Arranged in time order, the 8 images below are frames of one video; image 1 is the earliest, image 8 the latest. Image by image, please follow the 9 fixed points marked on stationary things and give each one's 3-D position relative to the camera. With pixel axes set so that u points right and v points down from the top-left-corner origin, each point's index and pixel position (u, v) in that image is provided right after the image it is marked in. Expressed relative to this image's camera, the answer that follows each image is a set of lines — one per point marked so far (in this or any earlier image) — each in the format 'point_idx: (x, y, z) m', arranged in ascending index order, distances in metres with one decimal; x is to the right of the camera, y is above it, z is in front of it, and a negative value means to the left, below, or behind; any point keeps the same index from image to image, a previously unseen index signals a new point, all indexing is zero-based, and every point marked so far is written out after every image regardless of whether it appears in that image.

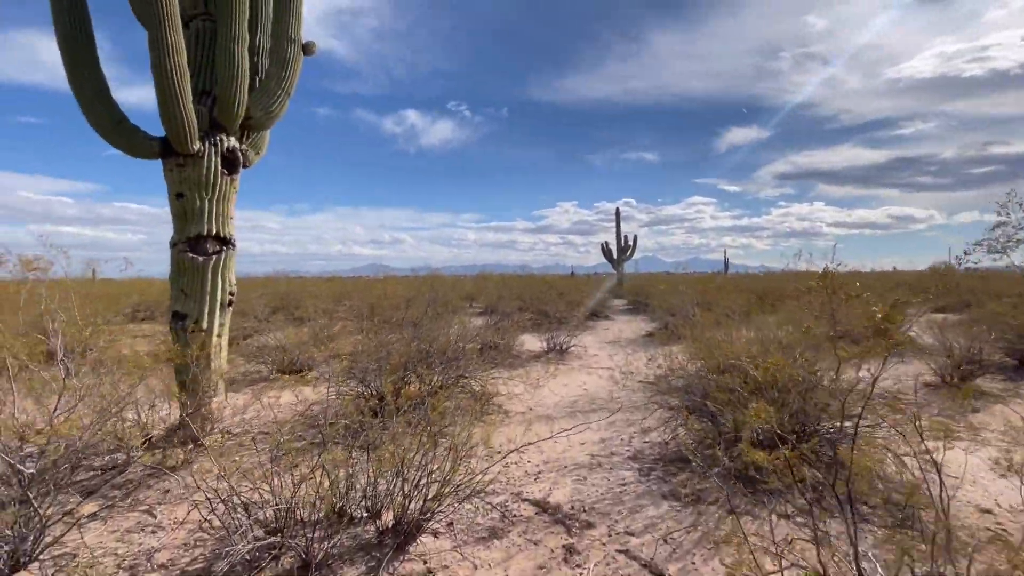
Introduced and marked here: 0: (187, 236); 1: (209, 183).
0: (-3.0, +0.5, +4.4) m
1: (-2.8, +1.0, +4.4) m
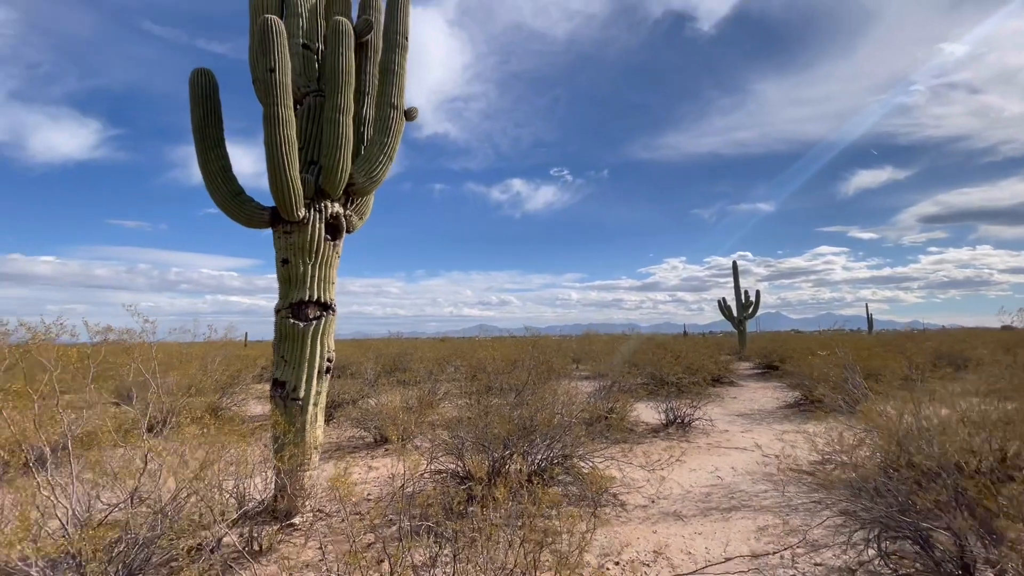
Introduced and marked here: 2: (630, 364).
0: (-2.0, -0.1, +4.4) m
1: (-1.8, +0.4, +4.4) m
2: (+3.4, -2.2, +13.9) m
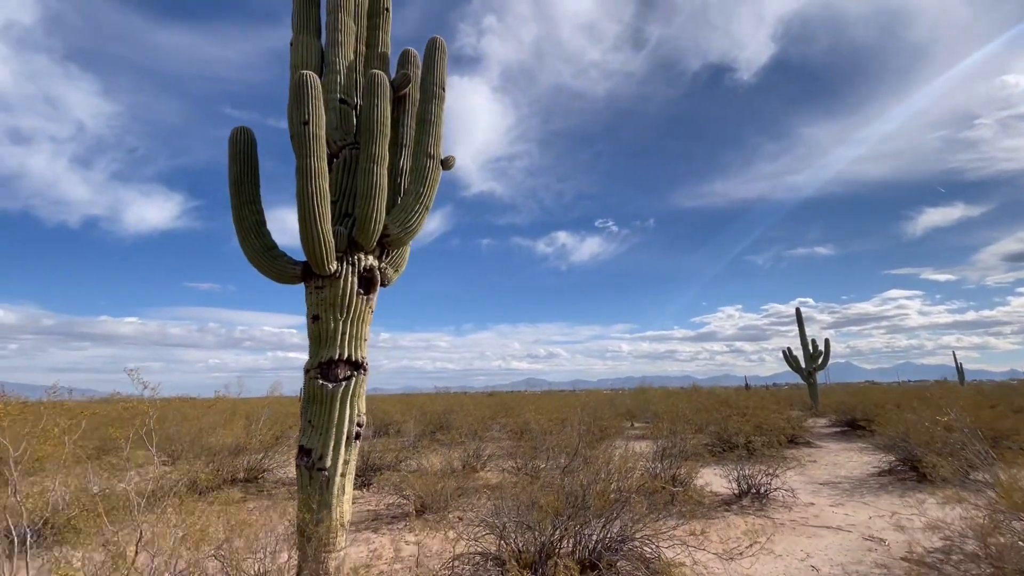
0: (-1.7, -0.6, +4.1) m
1: (-1.5, -0.1, +4.2) m
2: (+4.7, -3.6, +12.8) m
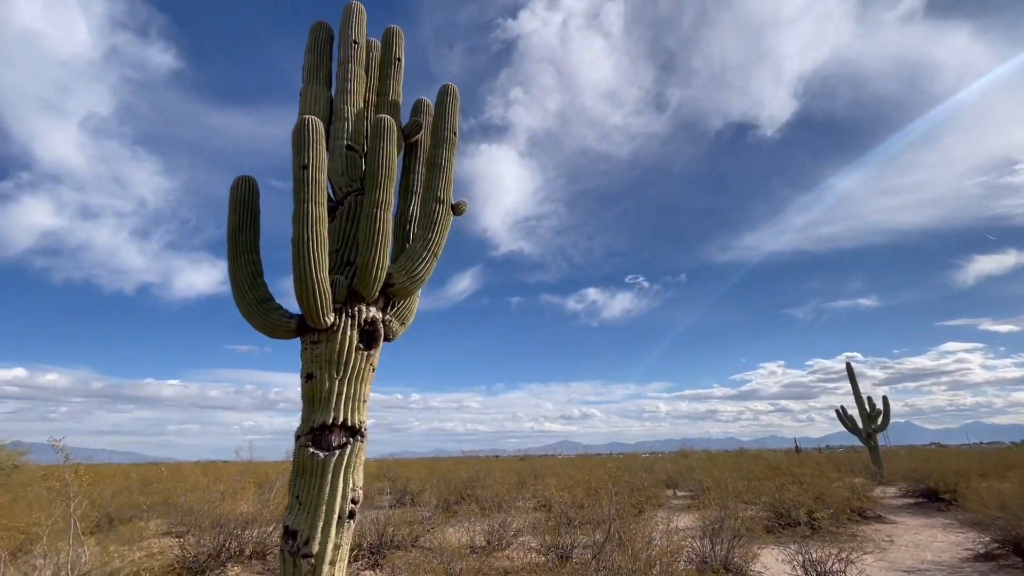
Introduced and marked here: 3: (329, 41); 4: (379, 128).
0: (-1.5, -1.0, +3.7) m
1: (-1.3, -0.6, +3.8) m
2: (+5.5, -4.9, +11.5) m
3: (-1.9, +2.5, +4.9) m
4: (-1.2, +1.4, +4.3) m
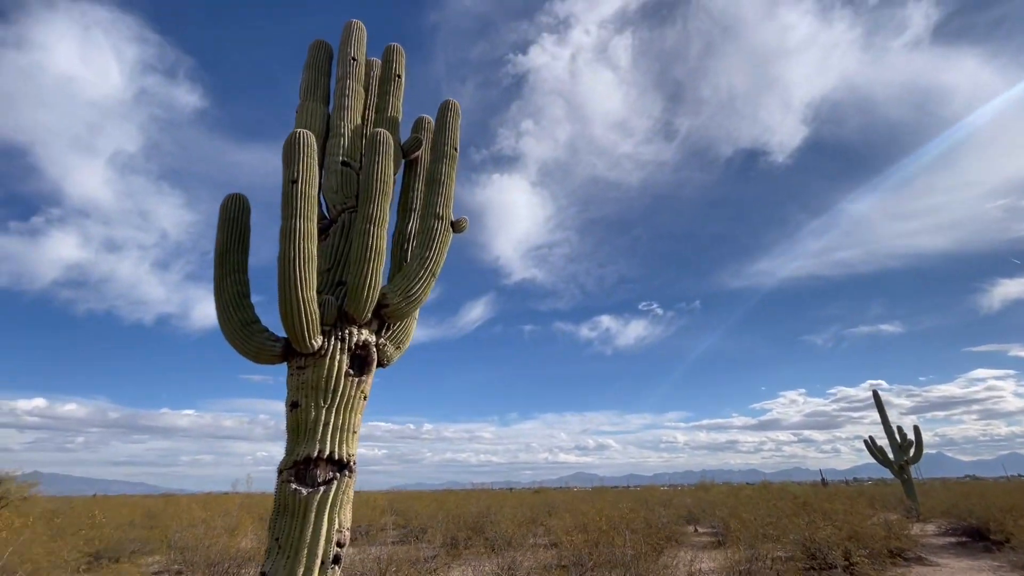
0: (-1.5, -1.2, +3.3) m
1: (-1.3, -0.7, +3.5) m
2: (+5.7, -5.4, +10.7) m
3: (-1.8, +2.3, +4.8) m
4: (-1.2, +1.3, +4.1) m
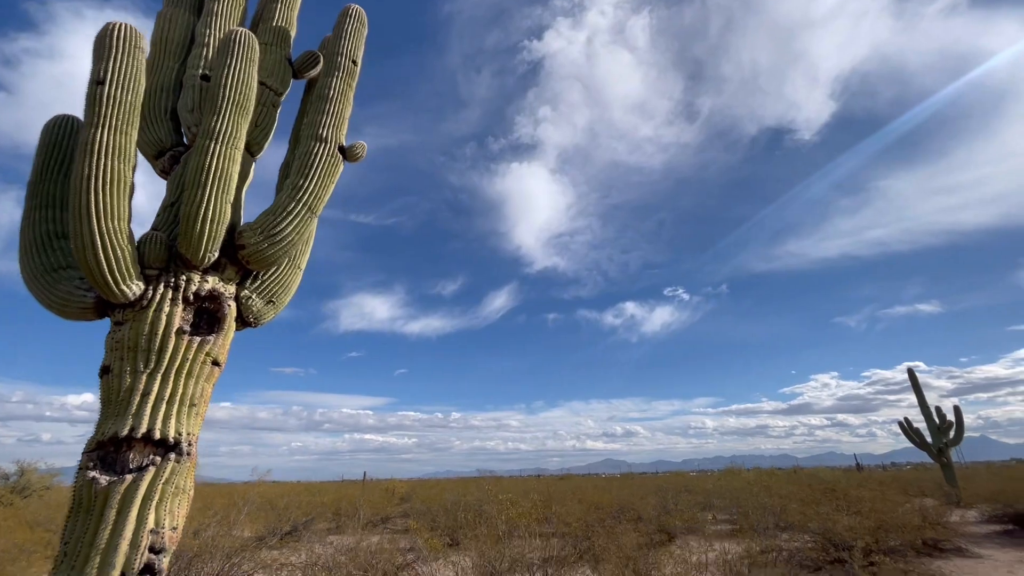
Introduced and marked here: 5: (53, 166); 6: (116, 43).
0: (-2.2, -0.8, +2.6) m
1: (-2.0, -0.3, +2.7) m
2: (+5.5, -4.7, +9.7) m
3: (-2.6, +2.7, +4.0) m
4: (-1.9, +1.7, +3.3) m
5: (-2.9, +0.8, +3.1) m
6: (-2.3, +1.5, +2.9) m
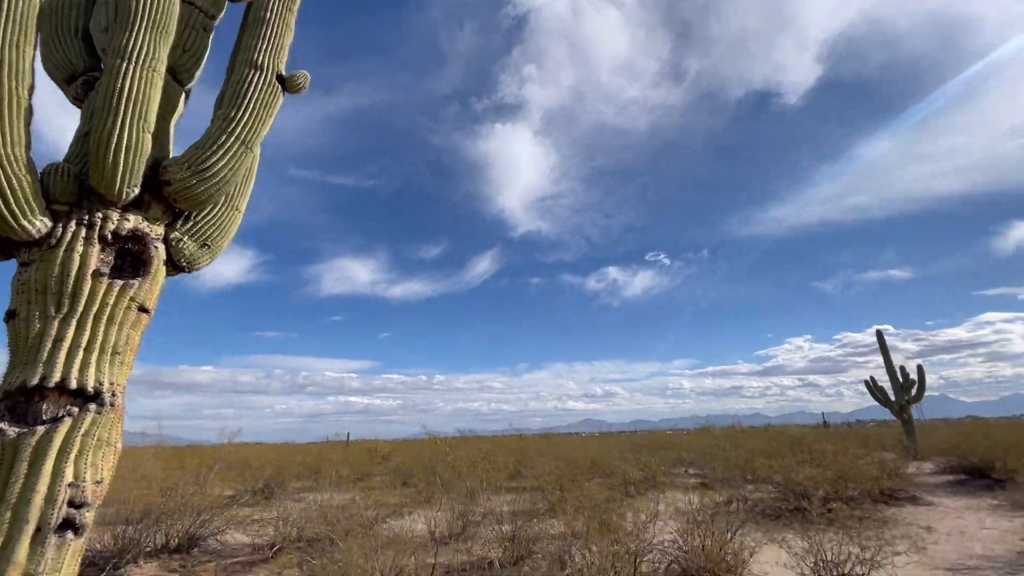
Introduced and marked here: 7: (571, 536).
0: (-2.5, -0.5, +2.4) m
1: (-2.3, 0.0, +2.4) m
2: (+4.9, -3.8, +10.0) m
3: (-2.9, +3.1, +3.5) m
4: (-2.2, +2.0, +2.9) m
5: (-3.2, +1.1, +2.7) m
6: (-2.6, +1.8, +2.5) m
7: (+0.4, -2.5, +4.8) m
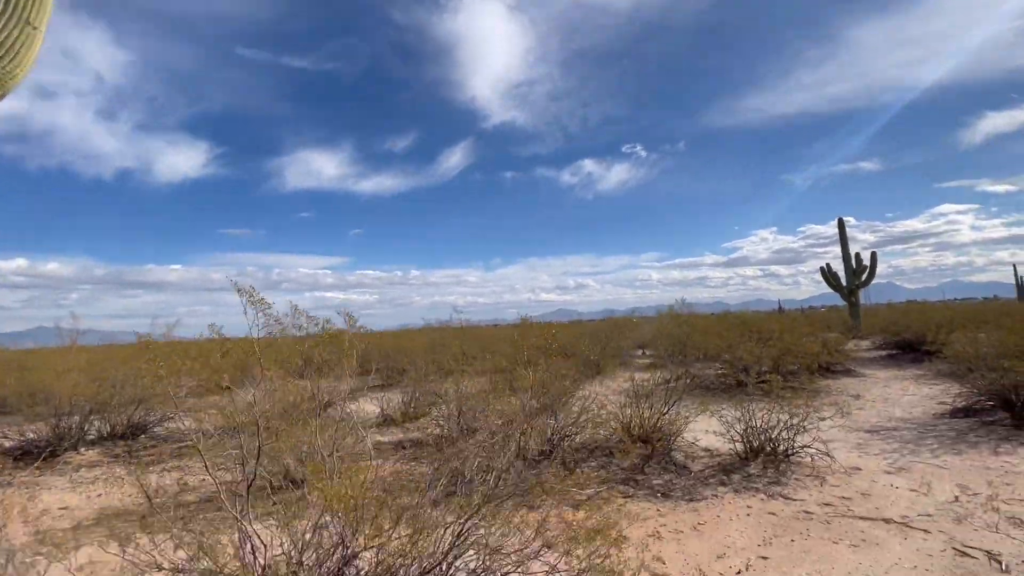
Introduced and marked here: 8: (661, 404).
0: (-3.0, +0.1, +1.8) m
1: (-2.8, +0.6, +1.8) m
2: (+4.0, -1.3, +10.3) m
3: (-3.4, +3.9, +2.0) m
4: (-2.7, +2.7, +1.7) m
5: (-3.8, +1.8, +1.7) m
6: (-3.1, +2.4, +1.4) m
7: (-0.3, -1.2, +4.7) m
8: (+1.7, -1.3, +5.5) m
